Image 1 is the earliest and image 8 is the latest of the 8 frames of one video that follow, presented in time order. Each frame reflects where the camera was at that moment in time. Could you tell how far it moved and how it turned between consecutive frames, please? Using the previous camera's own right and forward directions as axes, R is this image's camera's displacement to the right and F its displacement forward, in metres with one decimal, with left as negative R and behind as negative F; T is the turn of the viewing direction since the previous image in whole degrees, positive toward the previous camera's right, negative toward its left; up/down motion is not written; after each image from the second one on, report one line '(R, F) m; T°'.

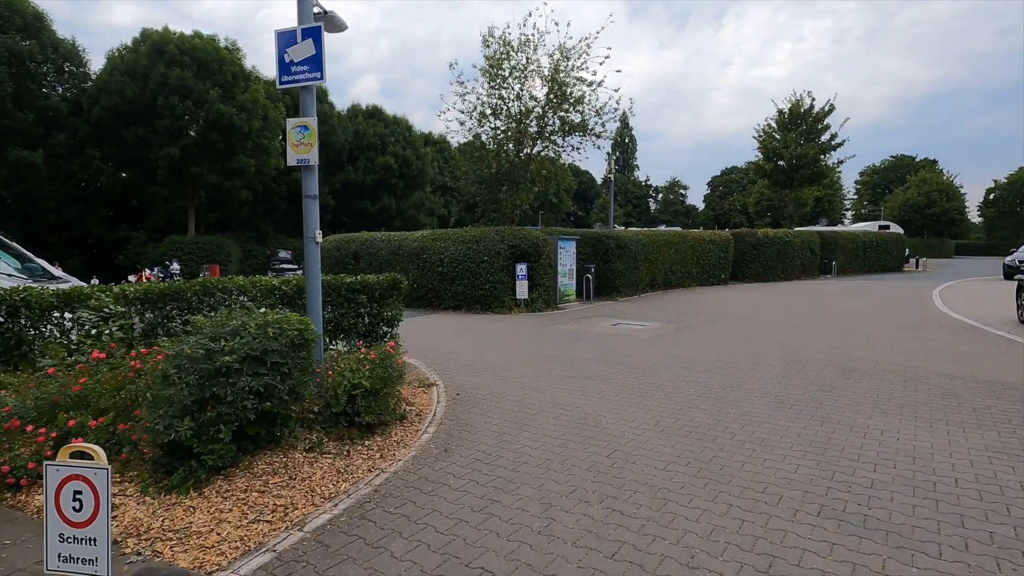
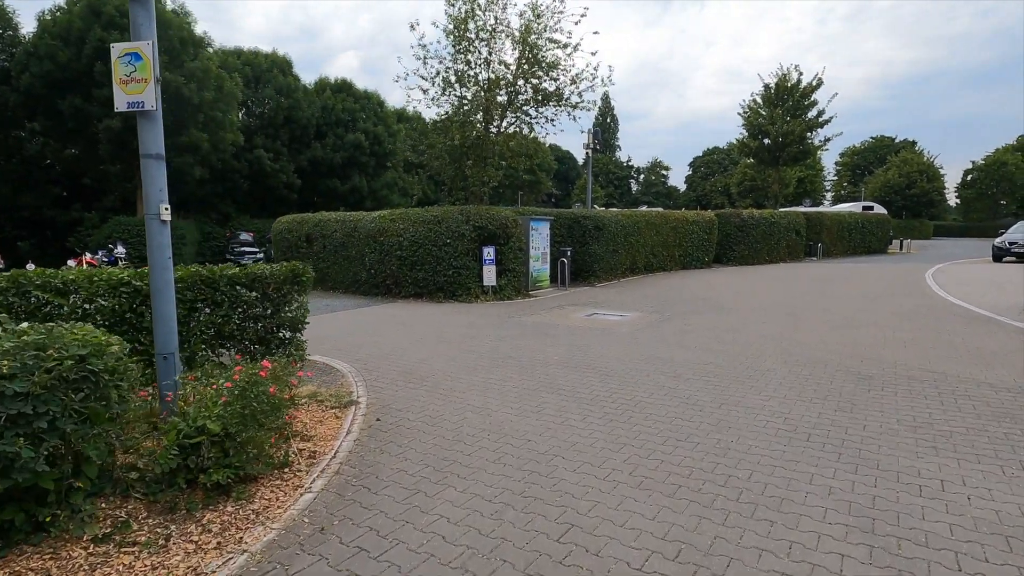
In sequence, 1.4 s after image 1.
(+0.4, +1.5) m; +2°
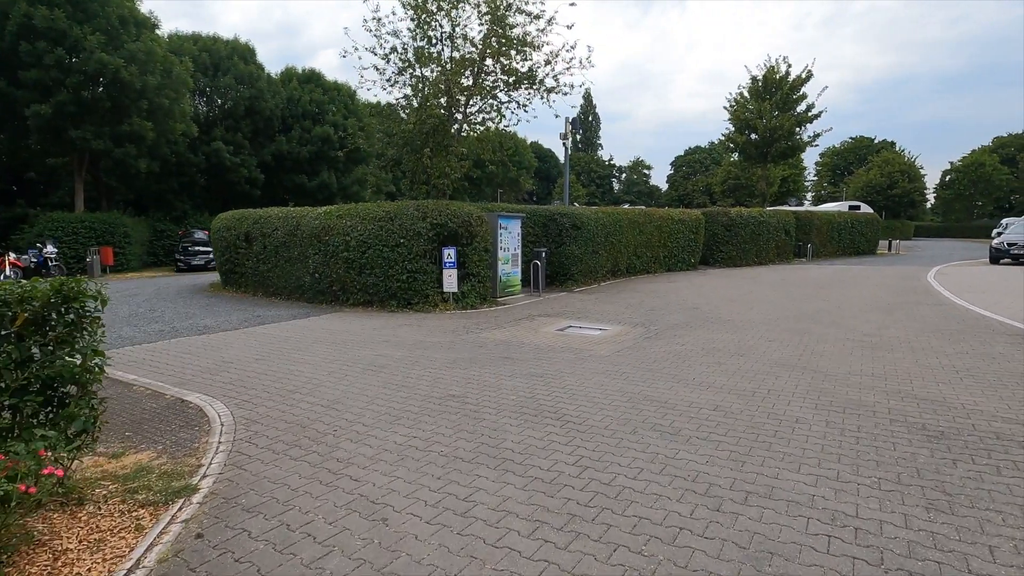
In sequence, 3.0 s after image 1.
(+0.4, +1.9) m; +2°
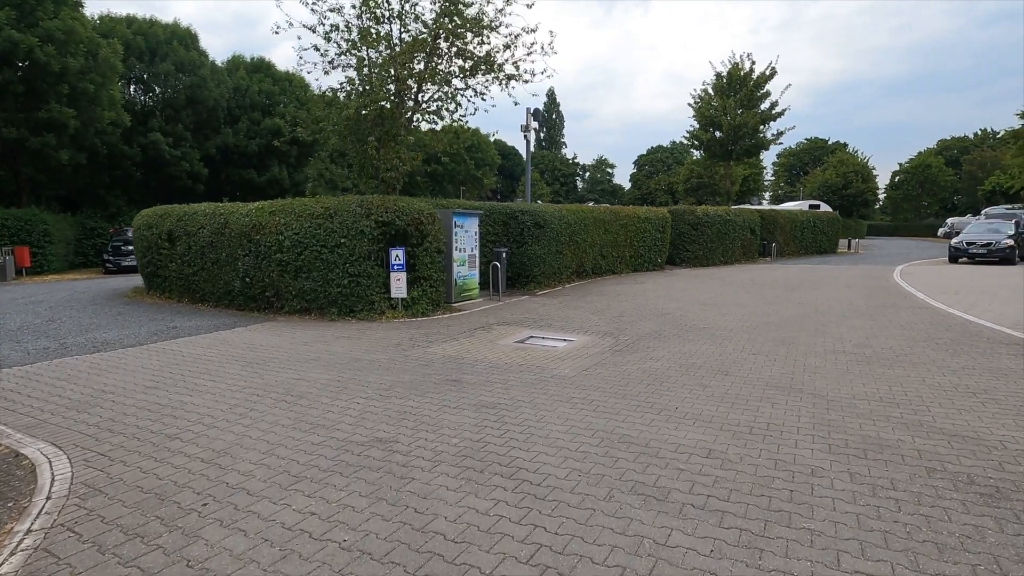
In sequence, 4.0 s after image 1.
(+0.2, +1.2) m; +4°
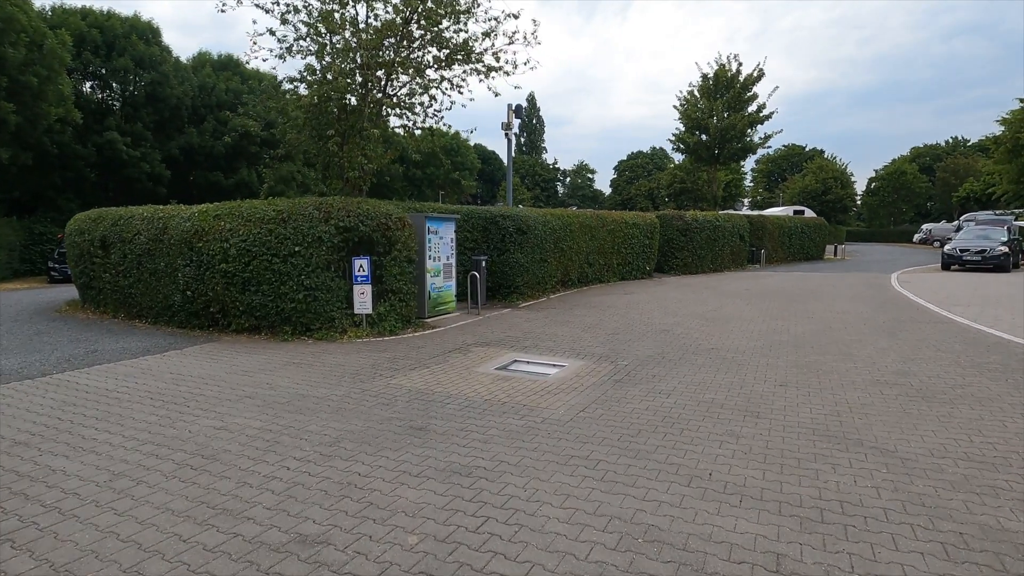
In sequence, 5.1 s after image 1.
(0.0, +1.3) m; +2°
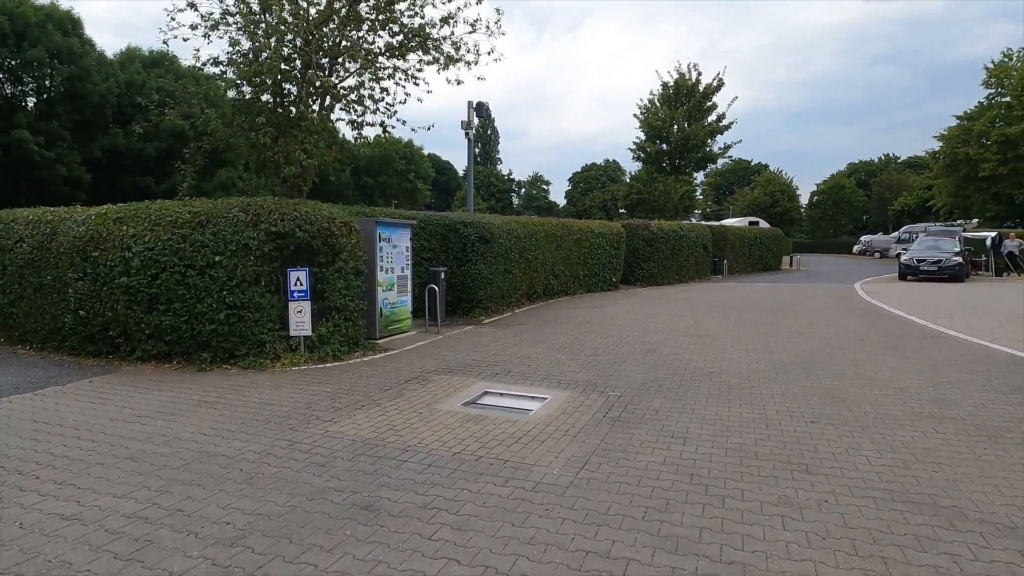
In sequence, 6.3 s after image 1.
(-0.2, +1.3) m; +5°
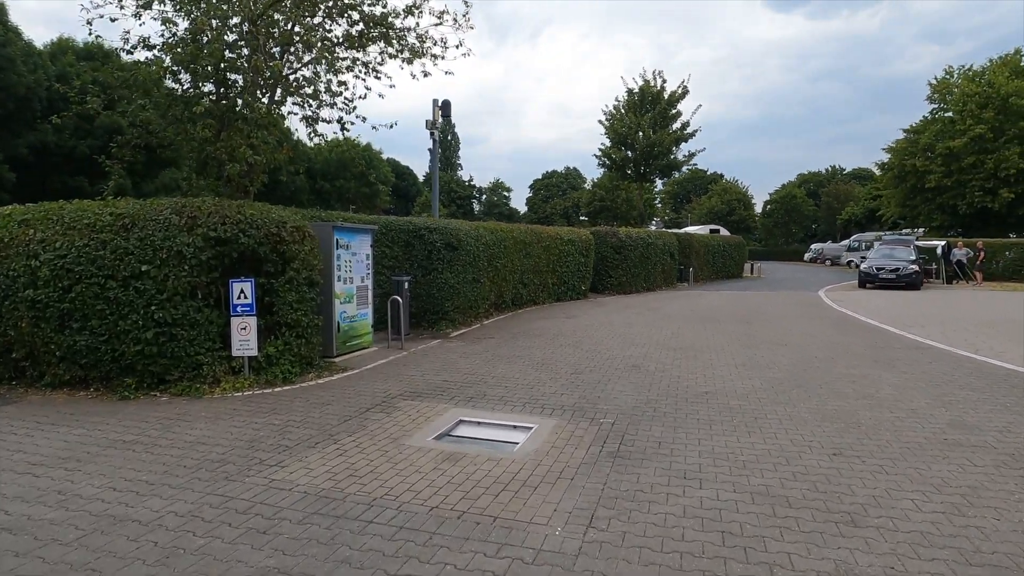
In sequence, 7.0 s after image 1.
(-0.2, +0.8) m; +4°
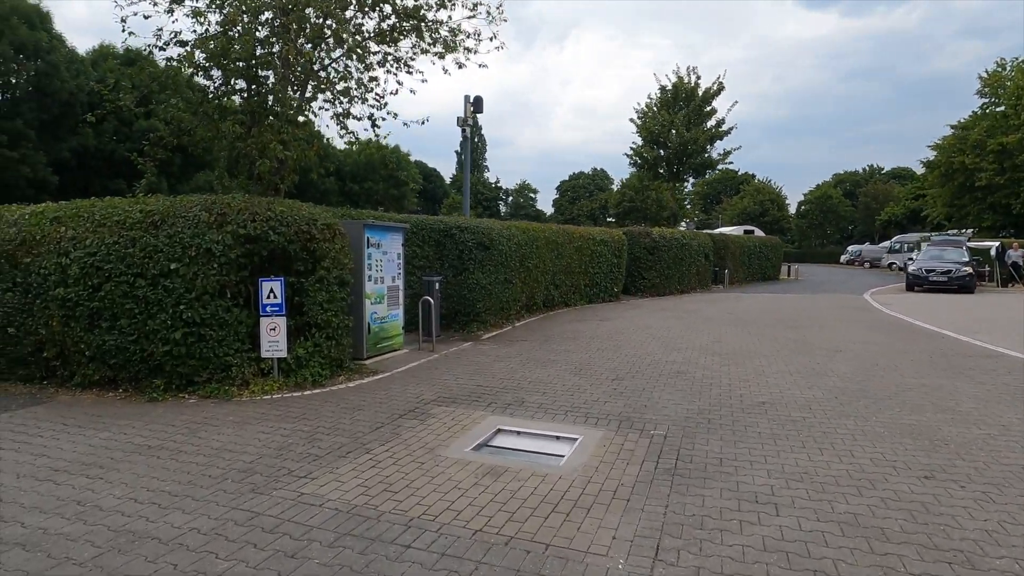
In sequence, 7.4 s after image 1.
(-0.2, +0.4) m; -3°
